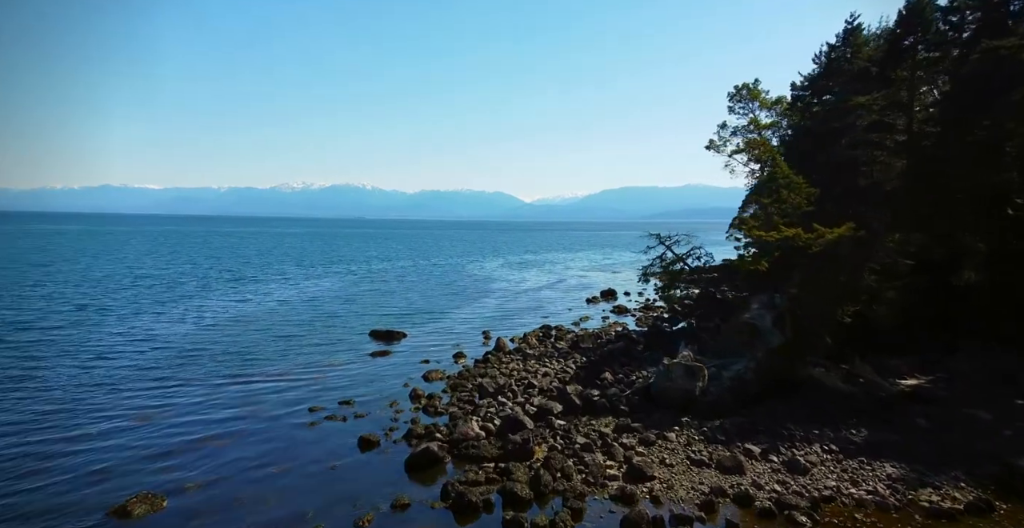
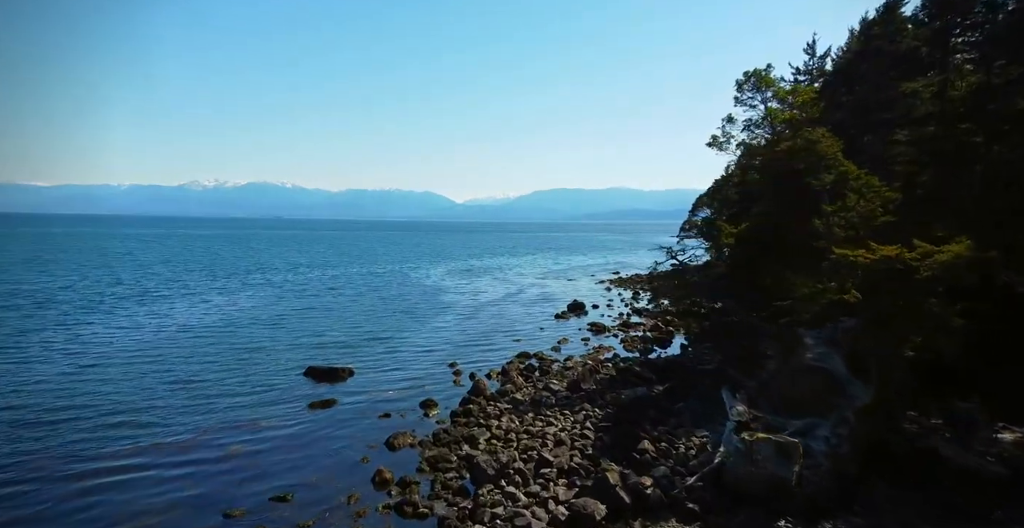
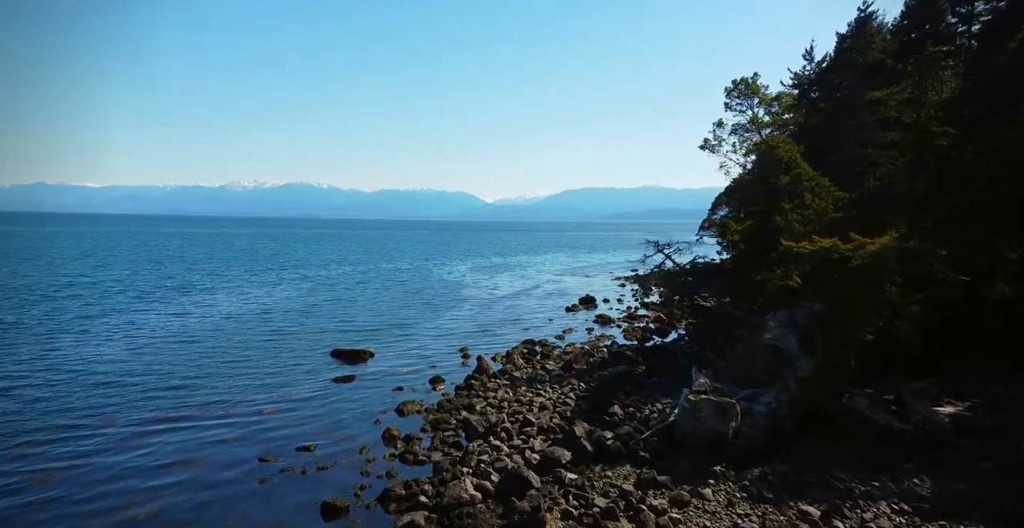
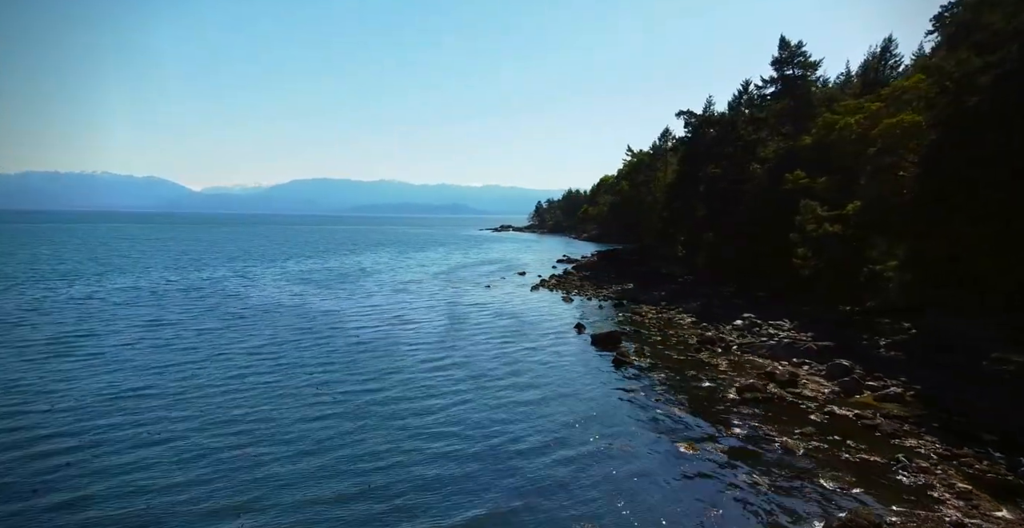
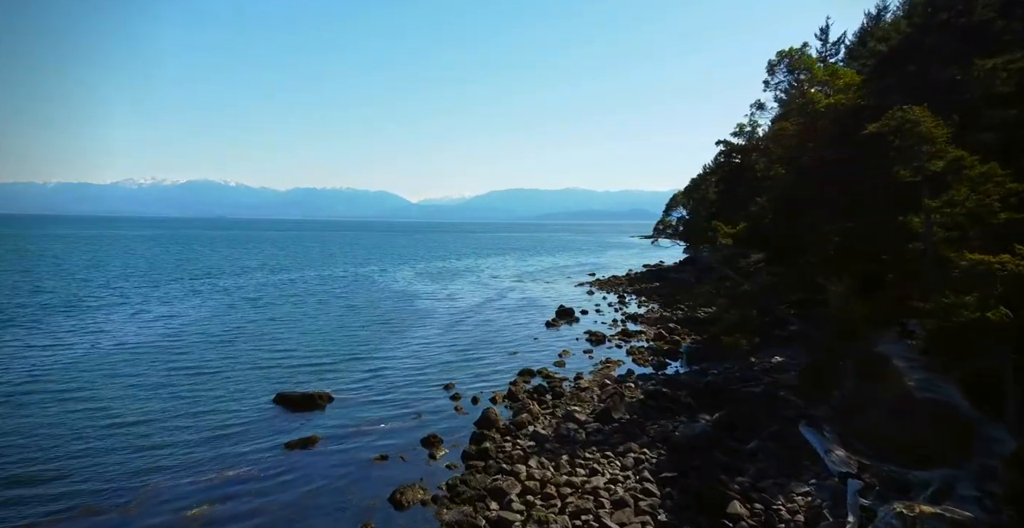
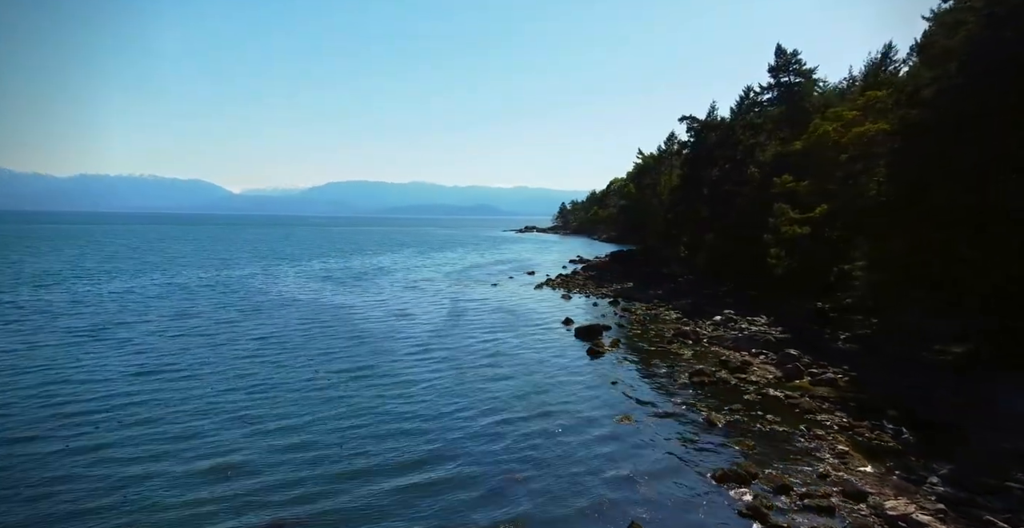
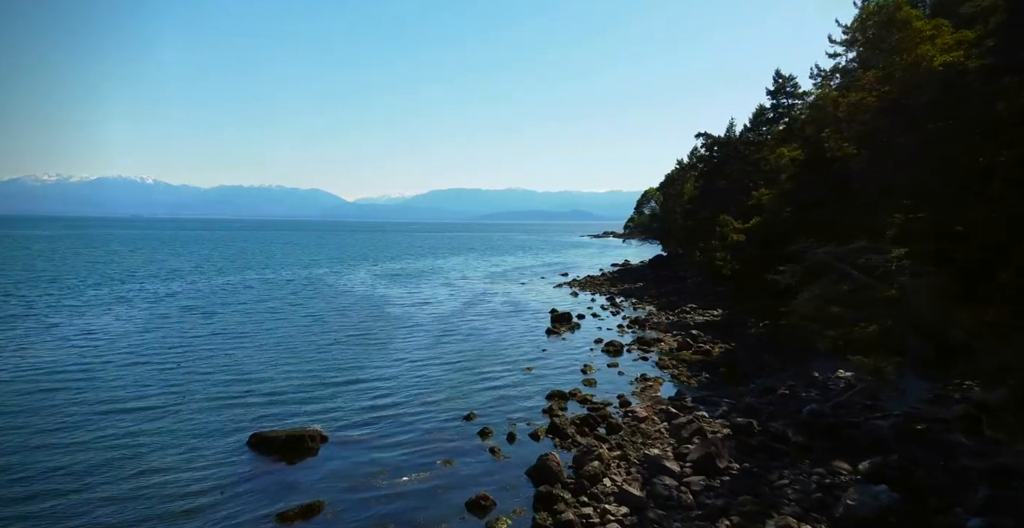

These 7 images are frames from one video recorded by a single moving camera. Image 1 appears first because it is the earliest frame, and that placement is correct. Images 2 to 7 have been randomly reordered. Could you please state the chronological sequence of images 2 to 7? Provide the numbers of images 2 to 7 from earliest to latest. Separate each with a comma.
3, 2, 5, 7, 6, 4
